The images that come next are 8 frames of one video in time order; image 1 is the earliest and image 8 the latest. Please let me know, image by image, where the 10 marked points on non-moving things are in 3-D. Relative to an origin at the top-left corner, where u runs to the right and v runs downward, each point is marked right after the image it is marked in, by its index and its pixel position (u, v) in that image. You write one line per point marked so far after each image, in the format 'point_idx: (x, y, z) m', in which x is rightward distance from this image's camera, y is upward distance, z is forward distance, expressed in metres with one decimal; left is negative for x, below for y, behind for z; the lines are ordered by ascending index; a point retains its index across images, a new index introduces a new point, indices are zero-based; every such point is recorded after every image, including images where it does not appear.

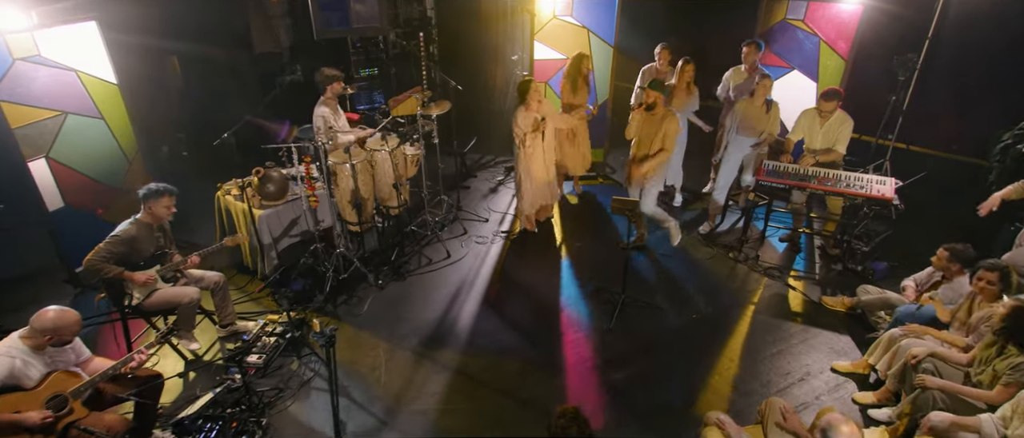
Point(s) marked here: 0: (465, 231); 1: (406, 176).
0: (-0.6, -0.2, +6.0) m
1: (-1.2, +0.5, +5.4) m
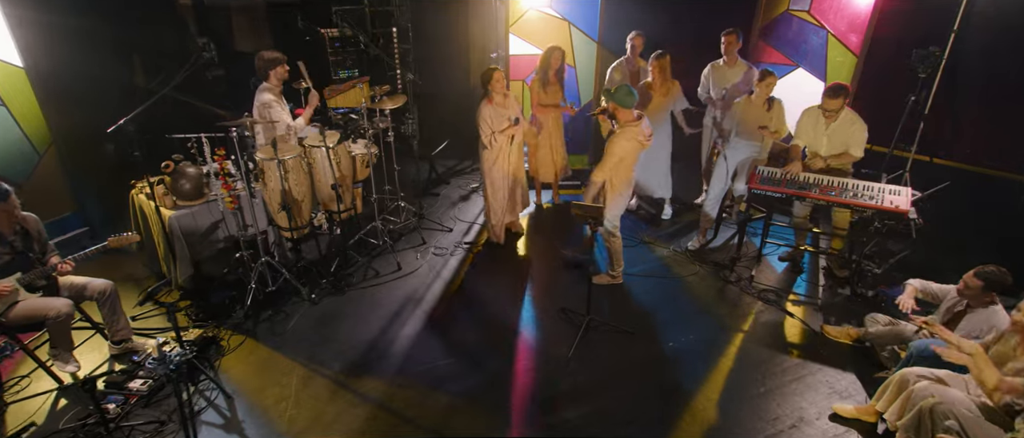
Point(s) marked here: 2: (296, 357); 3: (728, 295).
0: (-1.1, -0.3, +5.4) m
1: (-1.7, +0.4, +4.8) m
2: (-1.8, -1.1, +3.7) m
3: (+2.1, -0.7, +4.4) m
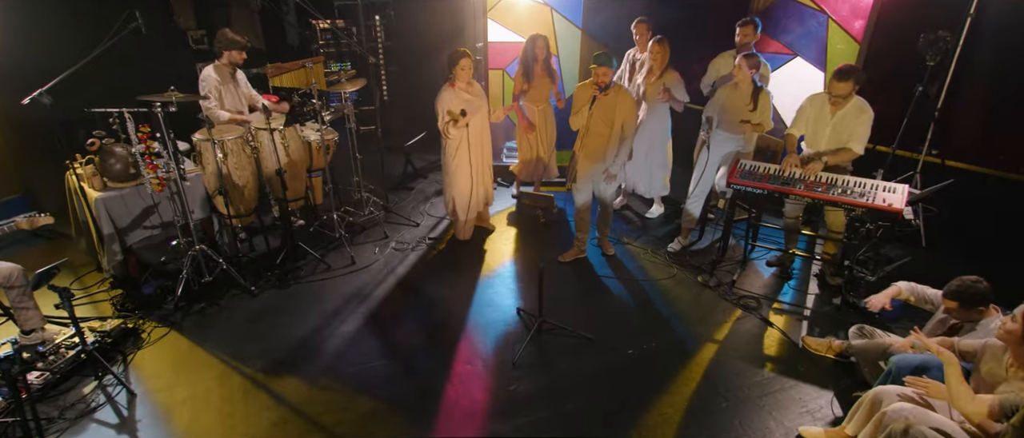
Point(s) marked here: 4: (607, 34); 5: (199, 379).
0: (-1.4, -0.2, +5.1) m
1: (-2.0, +0.5, +4.5) m
2: (-2.2, -1.0, +3.4) m
3: (+1.7, -0.7, +4.0) m
4: (+1.2, +2.4, +5.9) m
5: (-2.2, -1.1, +3.2) m
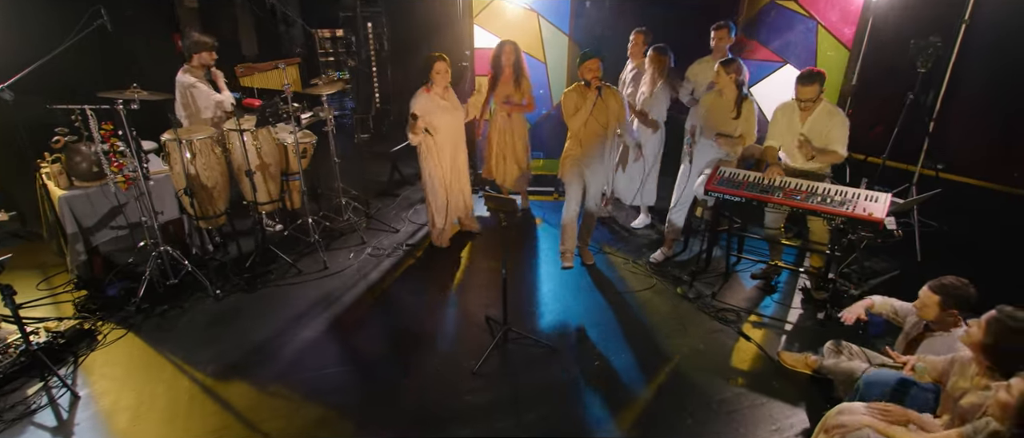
0: (-1.6, -0.2, +5.0) m
1: (-2.3, +0.5, +4.5) m
2: (-2.5, -1.0, +3.3) m
3: (+1.4, -0.8, +3.8) m
4: (+1.1, +2.3, +5.8) m
5: (-2.5, -1.1, +3.1) m
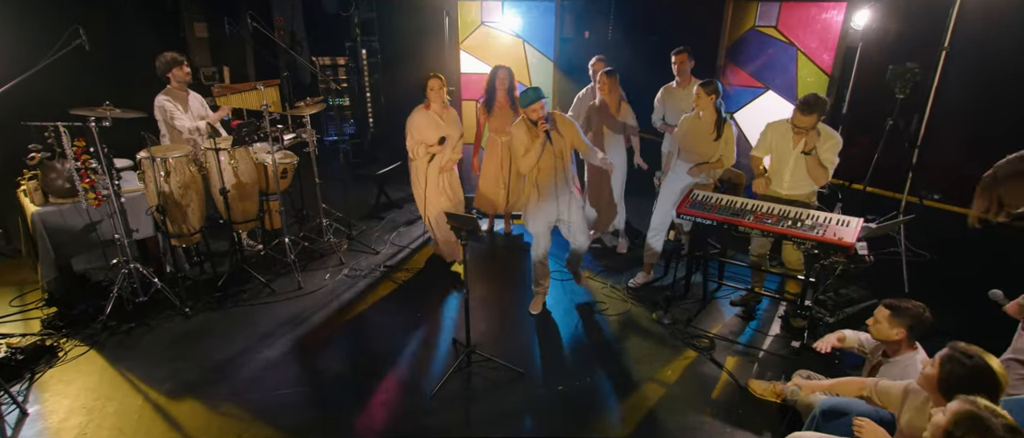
0: (-1.9, -0.5, +5.0) m
1: (-2.5, +0.3, +4.5) m
2: (-2.8, -1.1, +3.3) m
3: (+1.2, -1.0, +3.7) m
4: (+0.9, +2.0, +5.9) m
5: (-2.8, -1.2, +3.0) m
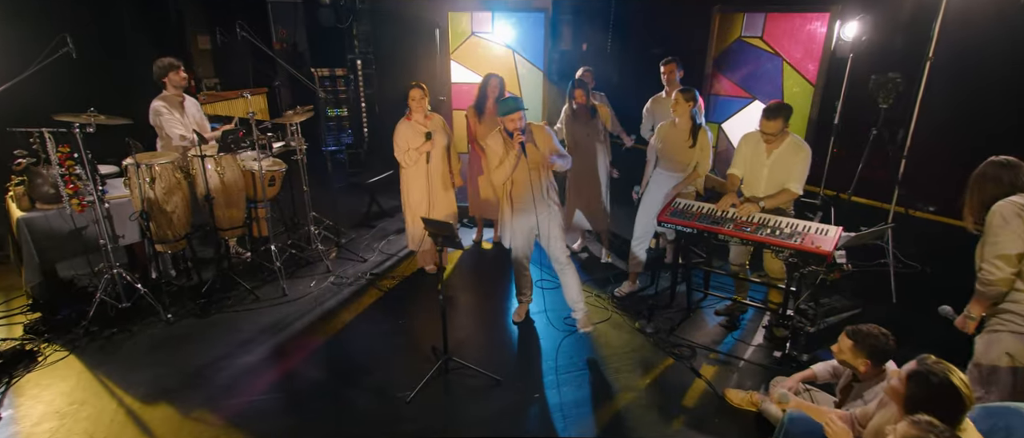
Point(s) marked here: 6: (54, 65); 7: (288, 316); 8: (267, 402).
0: (-2.0, -0.6, +5.0) m
1: (-2.7, +0.2, +4.5) m
2: (-2.9, -1.1, +3.3) m
3: (+1.0, -1.0, +3.7) m
4: (+0.7, +1.9, +6.0) m
5: (-2.9, -1.2, +3.0) m
6: (-5.3, +1.8, +5.2) m
7: (-2.0, -0.9, +4.2) m
8: (-1.7, -1.3, +3.1) m
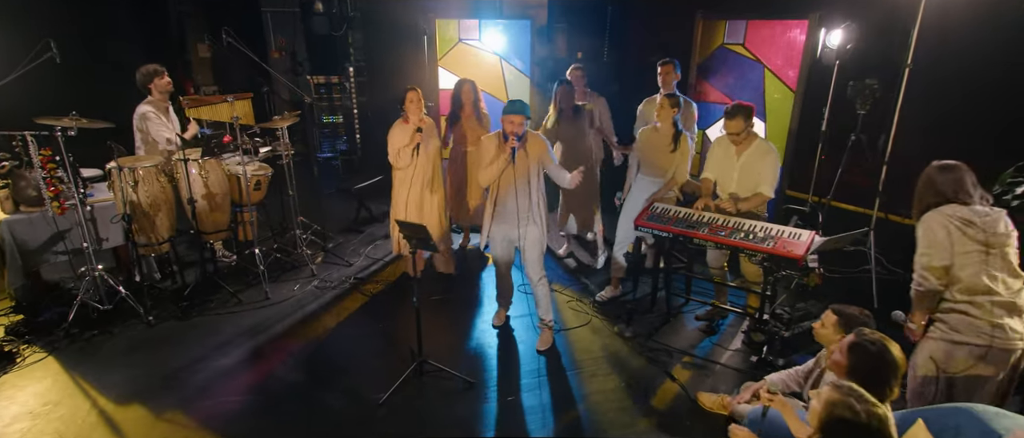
0: (-2.2, -0.6, +5.0) m
1: (-2.8, +0.2, +4.6) m
2: (-3.1, -1.2, +3.3) m
3: (+0.8, -1.1, +3.7) m
4: (+0.6, +1.8, +6.0) m
5: (-3.1, -1.2, +3.1) m
6: (-5.4, +1.7, +5.3) m
7: (-2.2, -0.9, +4.2) m
8: (-1.8, -1.3, +3.1) m
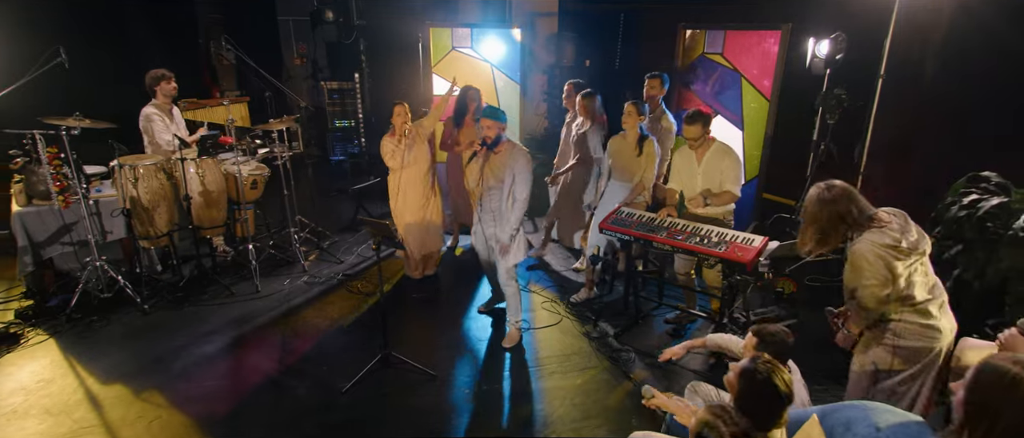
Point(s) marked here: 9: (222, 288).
0: (-2.4, -0.6, +5.3) m
1: (-3.0, +0.2, +4.8) m
2: (-3.4, -1.1, +3.6) m
3: (+0.5, -1.1, +3.8) m
4: (+0.5, +1.7, +6.1) m
5: (-3.4, -1.2, +3.3) m
6: (-5.6, +1.8, +5.7) m
7: (-2.5, -0.9, +4.4) m
8: (-2.2, -1.2, +3.3) m
9: (-3.0, -0.7, +4.8) m
